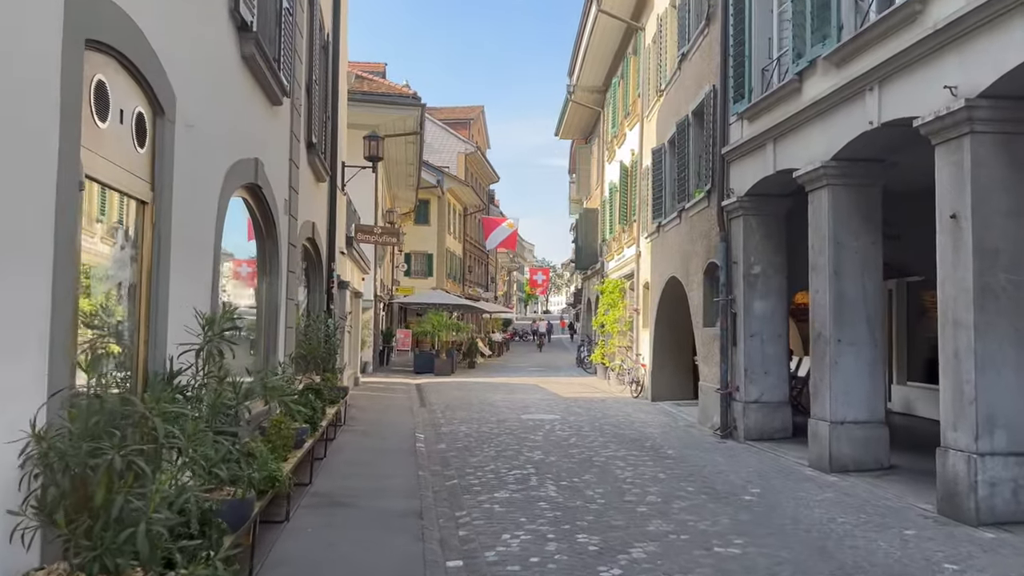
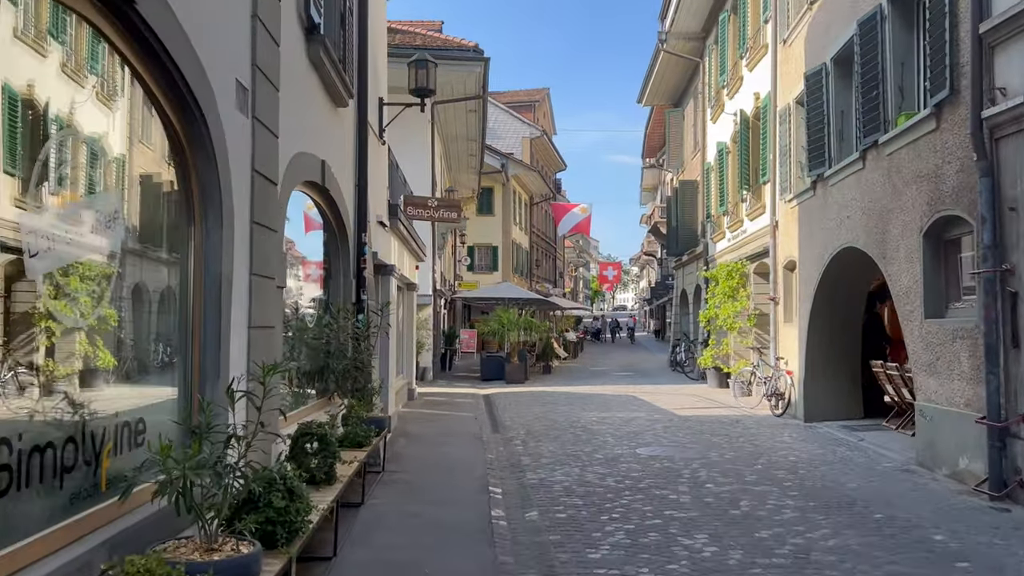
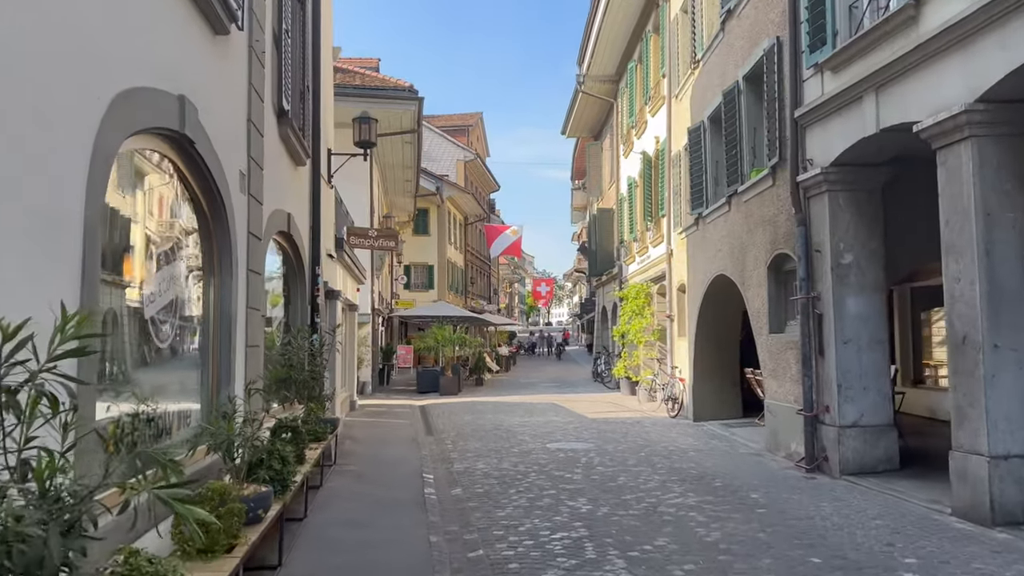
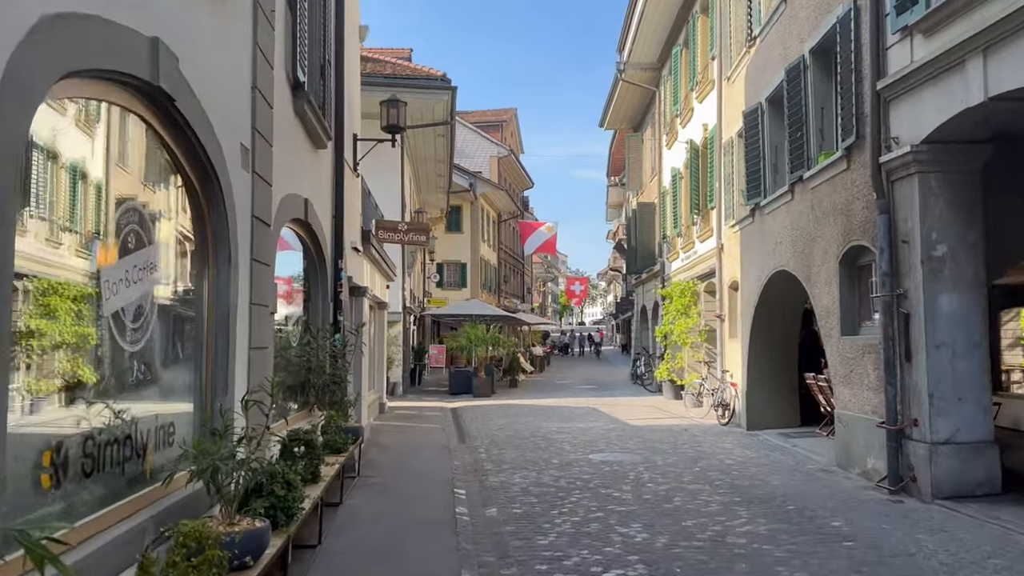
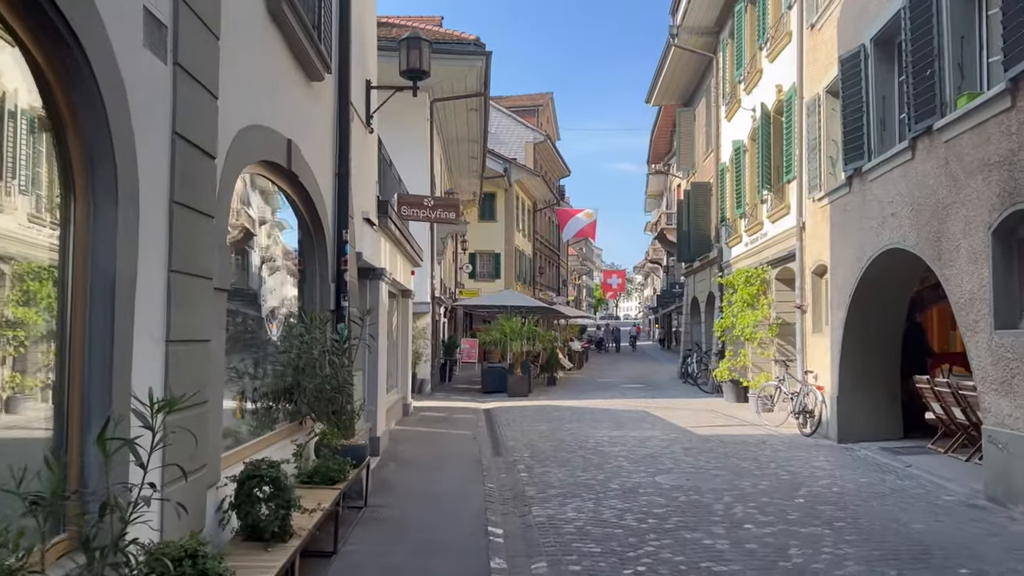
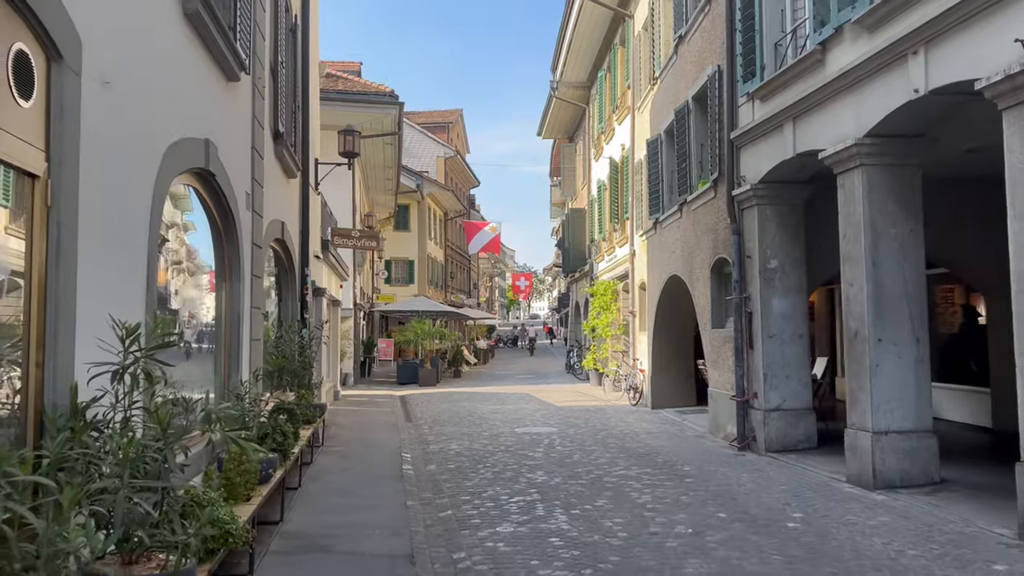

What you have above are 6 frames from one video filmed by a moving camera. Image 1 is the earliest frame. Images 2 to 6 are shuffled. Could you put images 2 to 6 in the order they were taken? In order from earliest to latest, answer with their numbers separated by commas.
6, 3, 4, 2, 5
